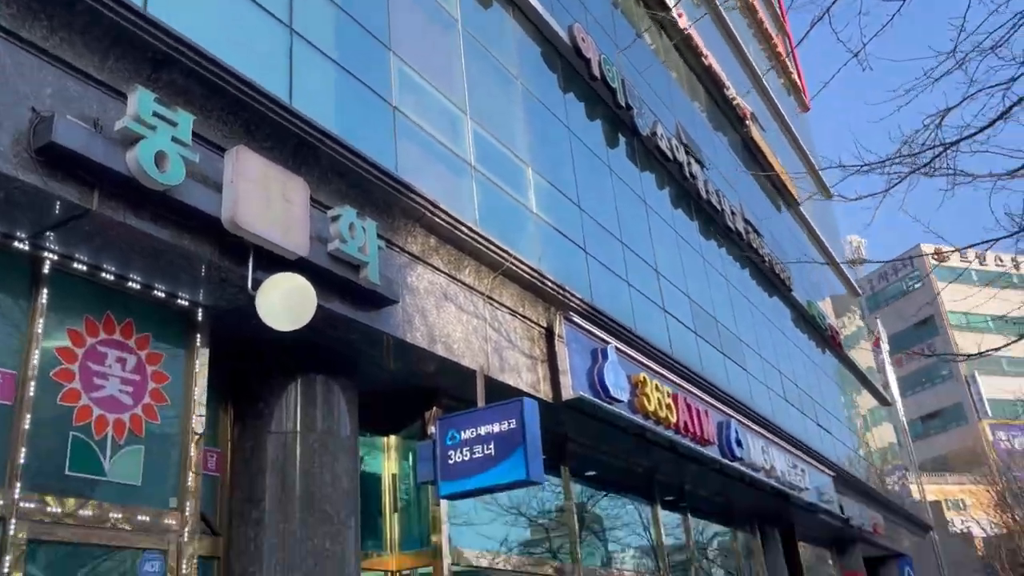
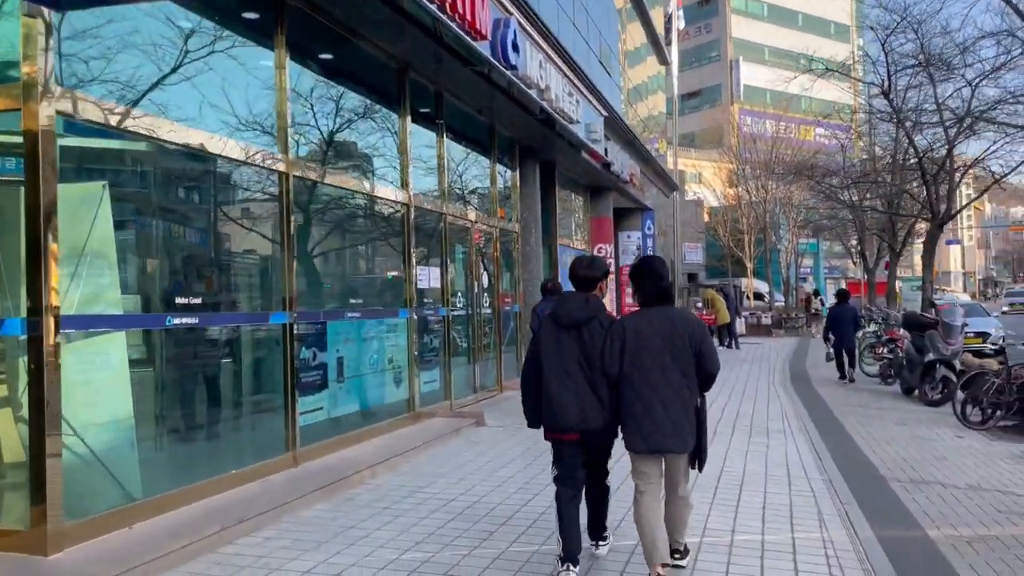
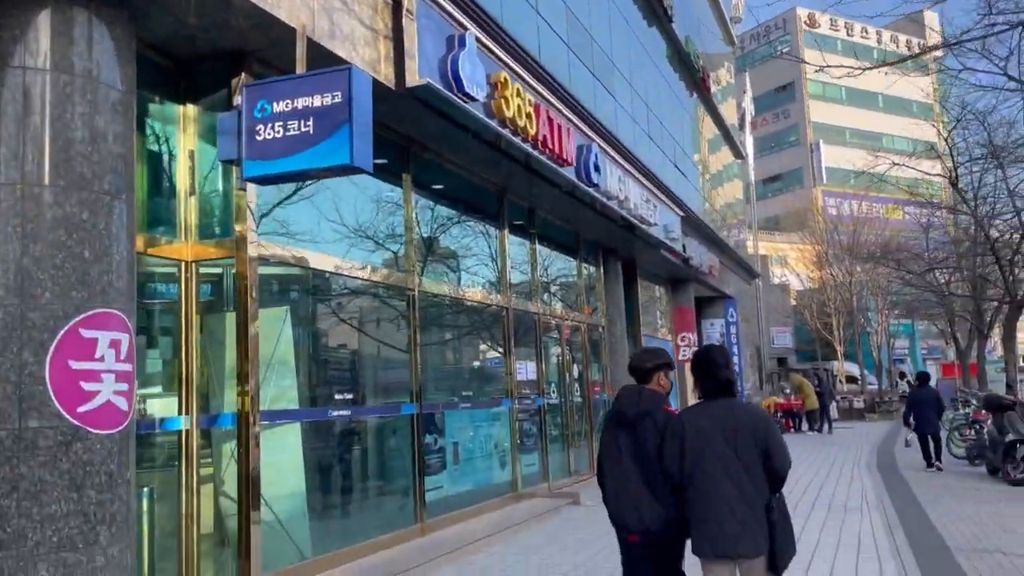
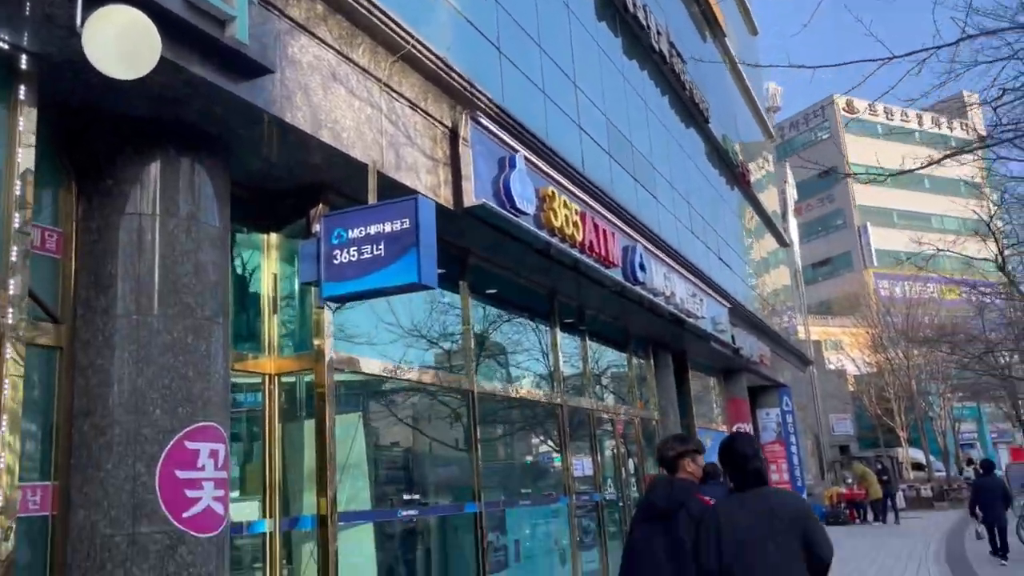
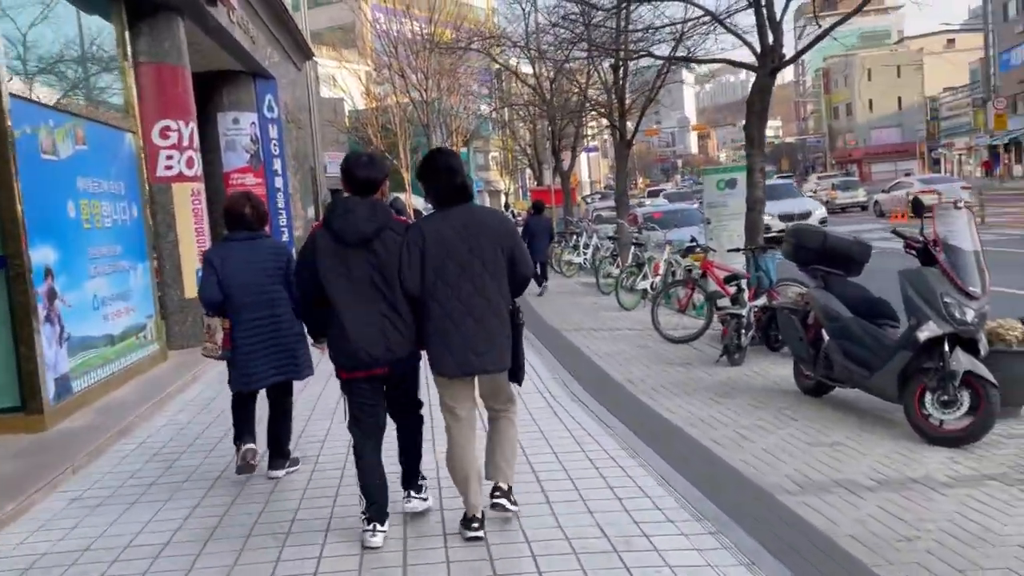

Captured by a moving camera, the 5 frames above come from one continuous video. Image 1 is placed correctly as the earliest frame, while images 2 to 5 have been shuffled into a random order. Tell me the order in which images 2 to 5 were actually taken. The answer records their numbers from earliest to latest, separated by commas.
4, 3, 2, 5
